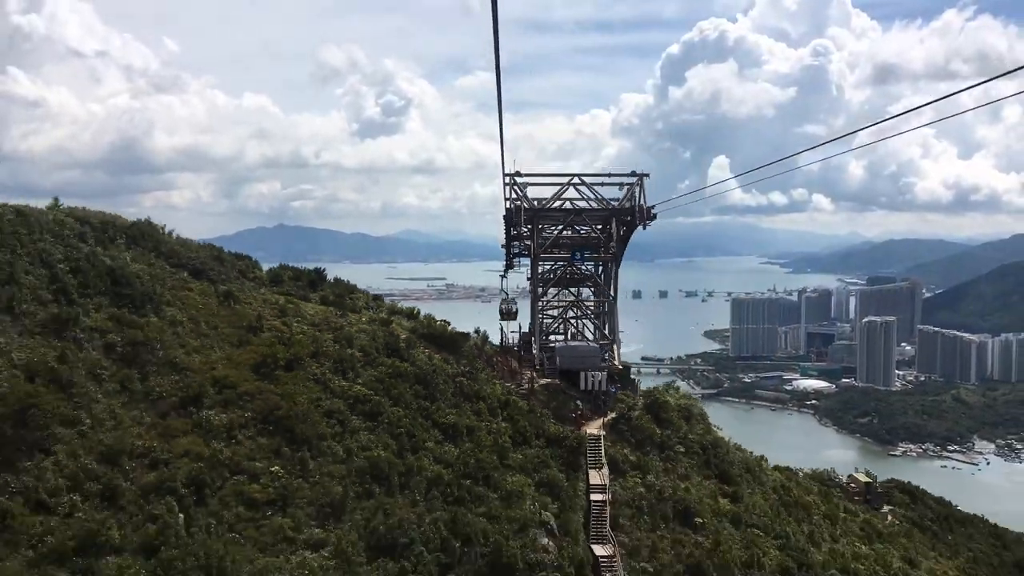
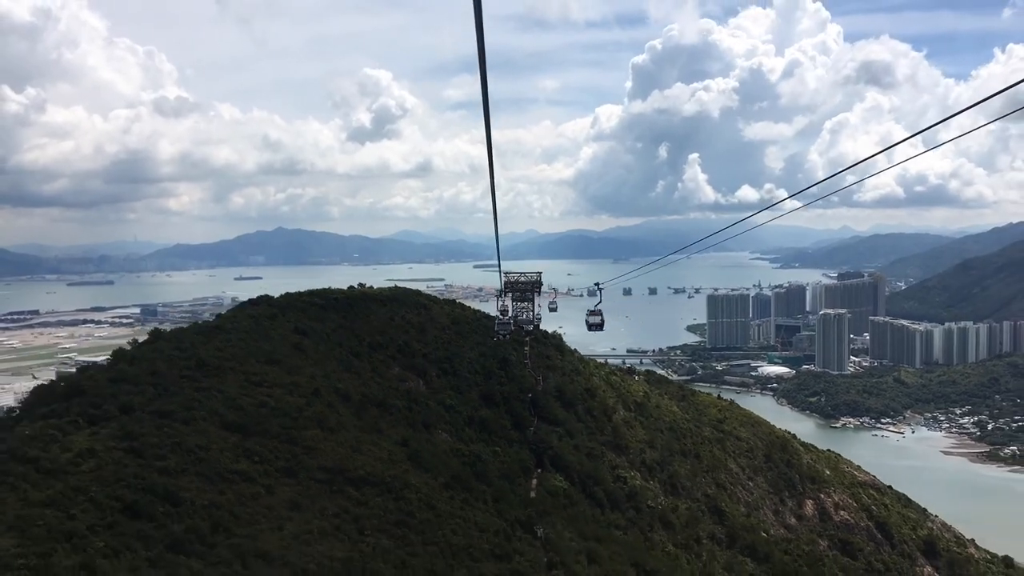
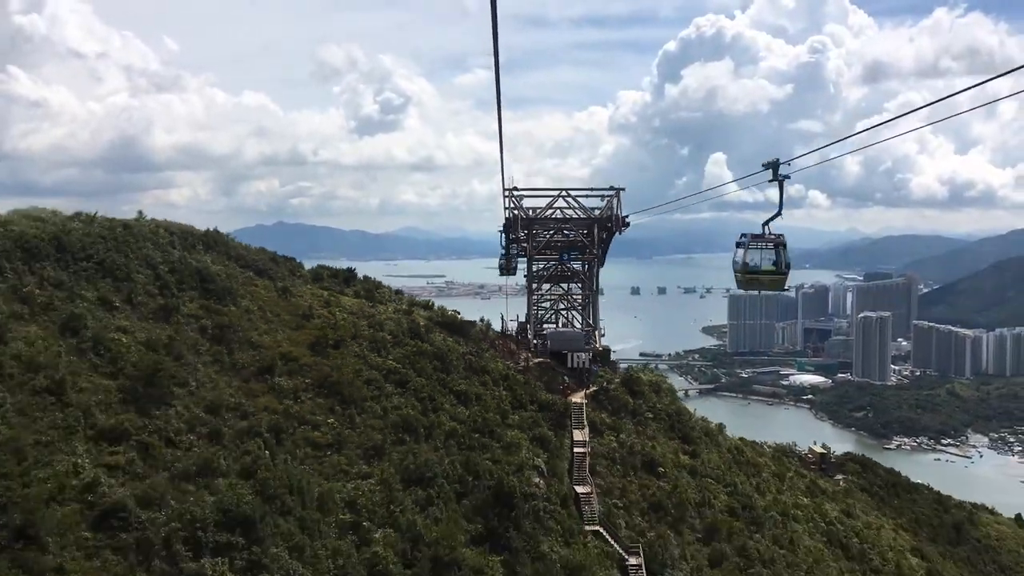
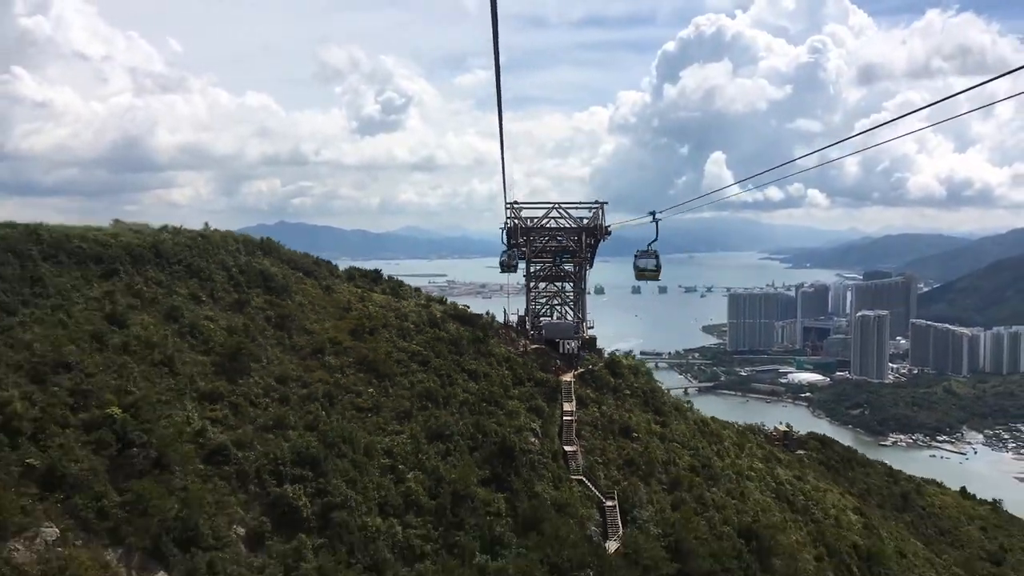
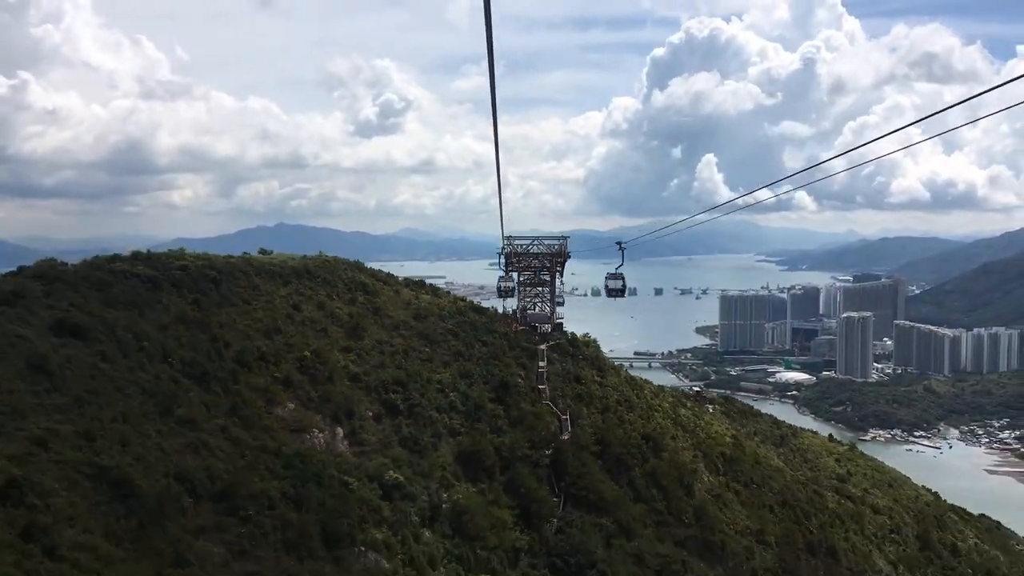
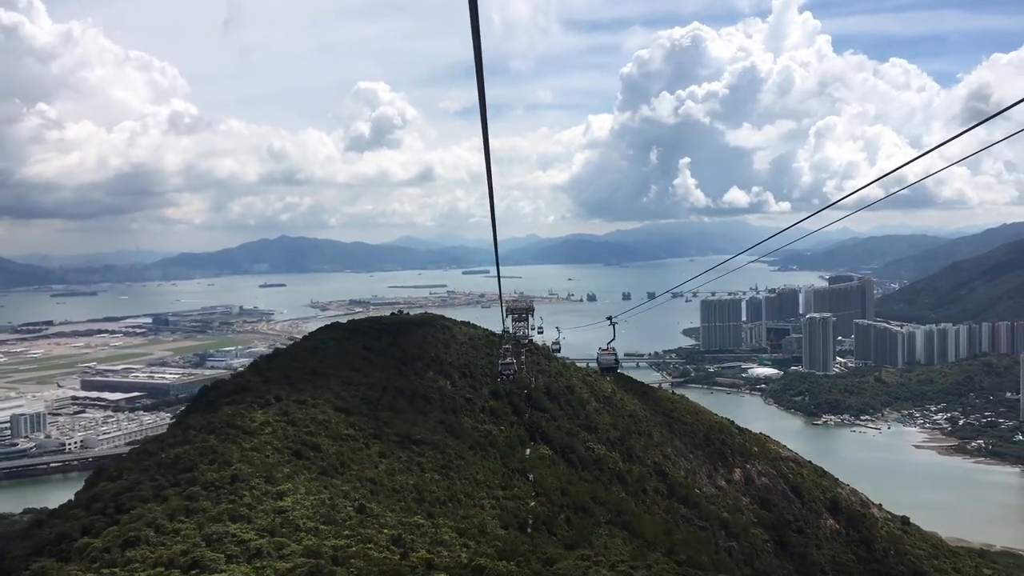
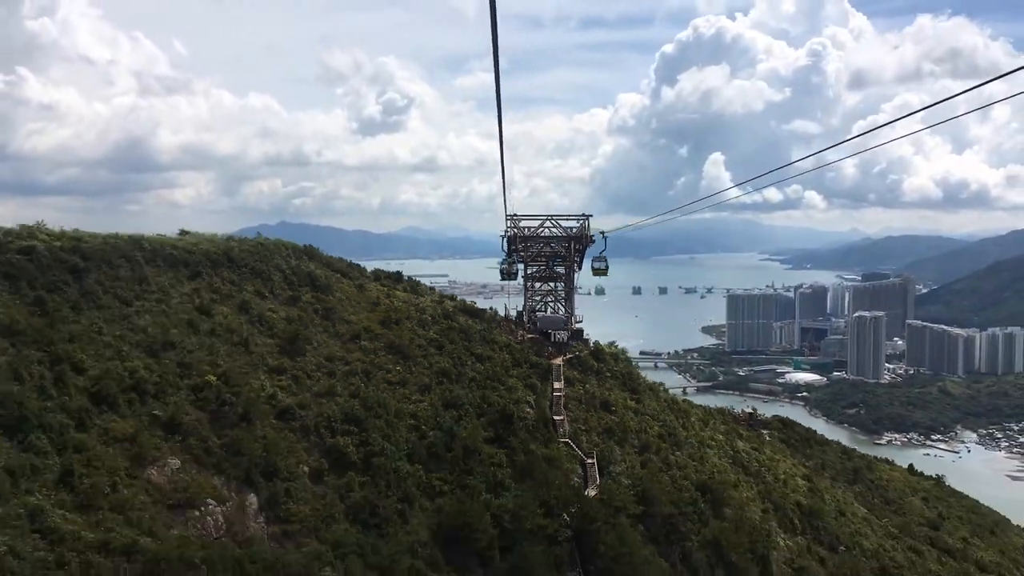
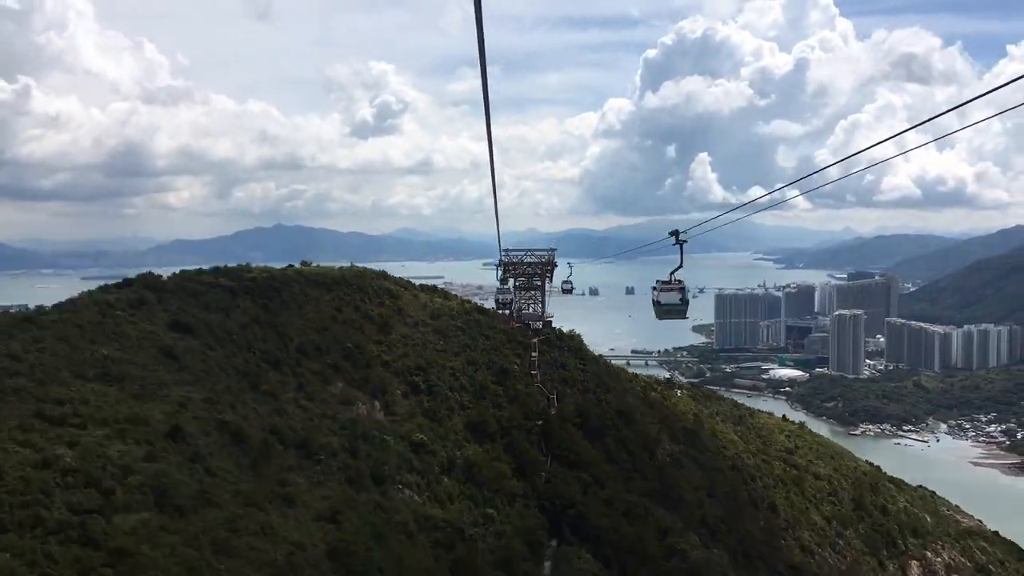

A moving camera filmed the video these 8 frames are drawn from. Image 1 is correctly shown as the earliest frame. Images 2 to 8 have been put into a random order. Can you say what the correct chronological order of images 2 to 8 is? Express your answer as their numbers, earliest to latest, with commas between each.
3, 4, 7, 5, 8, 2, 6
